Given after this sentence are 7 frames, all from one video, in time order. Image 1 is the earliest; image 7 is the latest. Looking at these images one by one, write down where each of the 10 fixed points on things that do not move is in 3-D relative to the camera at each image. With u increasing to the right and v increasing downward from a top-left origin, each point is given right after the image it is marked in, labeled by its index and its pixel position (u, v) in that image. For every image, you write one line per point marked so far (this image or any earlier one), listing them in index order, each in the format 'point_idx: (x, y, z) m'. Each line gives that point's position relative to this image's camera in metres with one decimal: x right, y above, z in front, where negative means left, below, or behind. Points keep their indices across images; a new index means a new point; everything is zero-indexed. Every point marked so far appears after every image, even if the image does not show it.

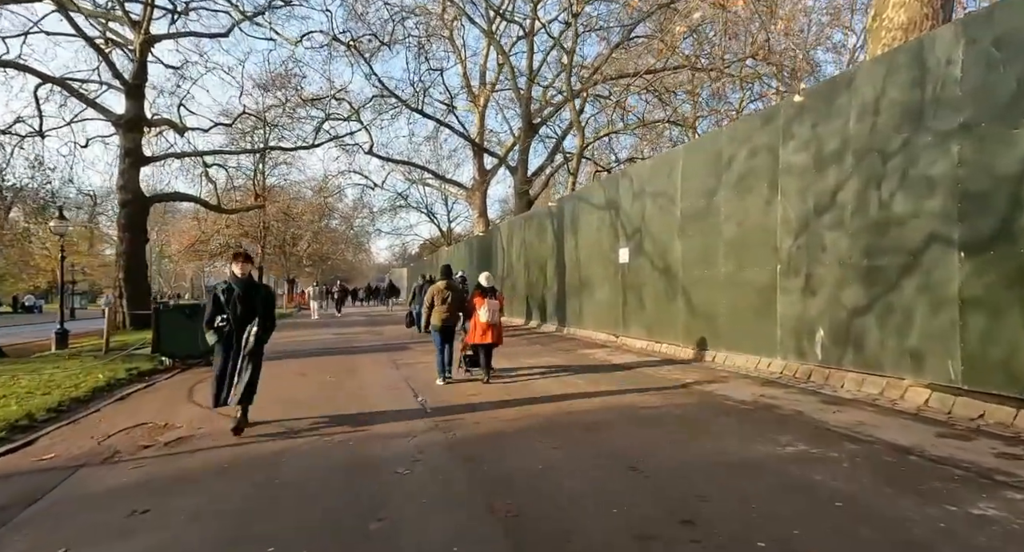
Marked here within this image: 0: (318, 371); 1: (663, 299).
0: (-3.6, -1.8, +13.0) m
1: (+2.8, -0.4, +12.9) m
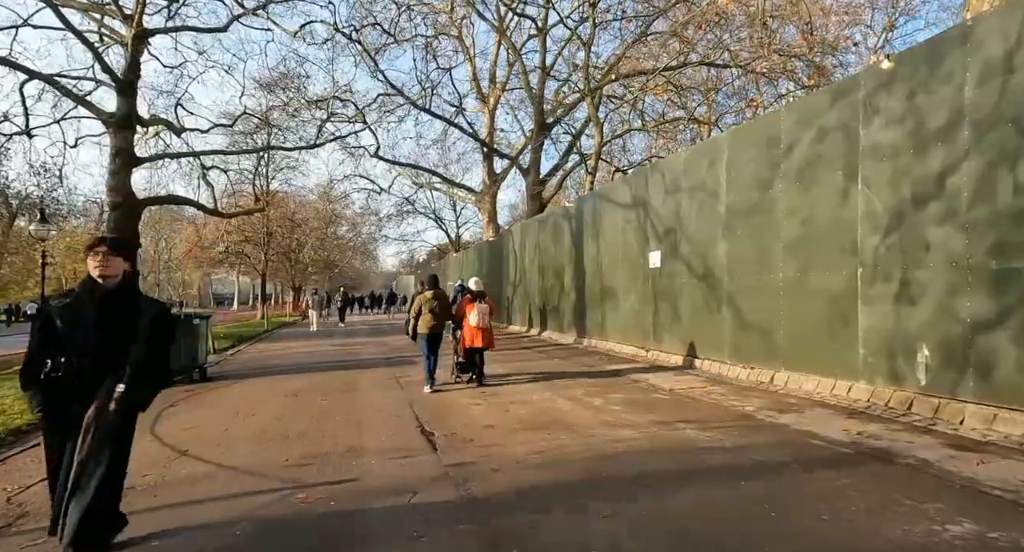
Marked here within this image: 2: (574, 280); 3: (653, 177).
0: (-3.3, -1.9, +11.5) m
1: (+3.1, -0.5, +11.3) m
2: (+1.7, -0.1, +19.2) m
3: (+2.8, +1.9, +13.4) m
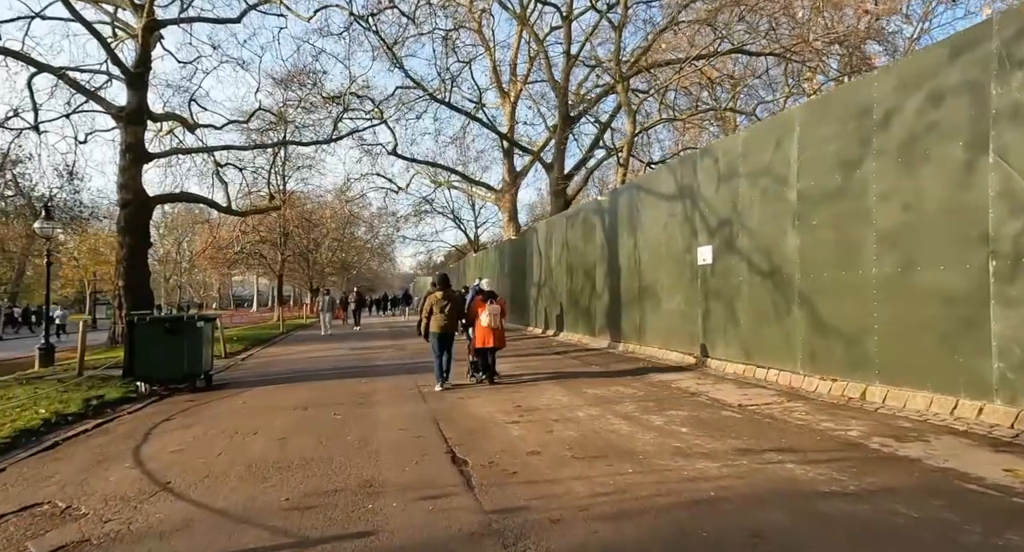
0: (-2.8, -1.9, +10.2) m
1: (+3.7, -0.5, +9.9) m
2: (+2.5, -0.1, +17.8) m
3: (+3.3, +2.0, +12.0) m
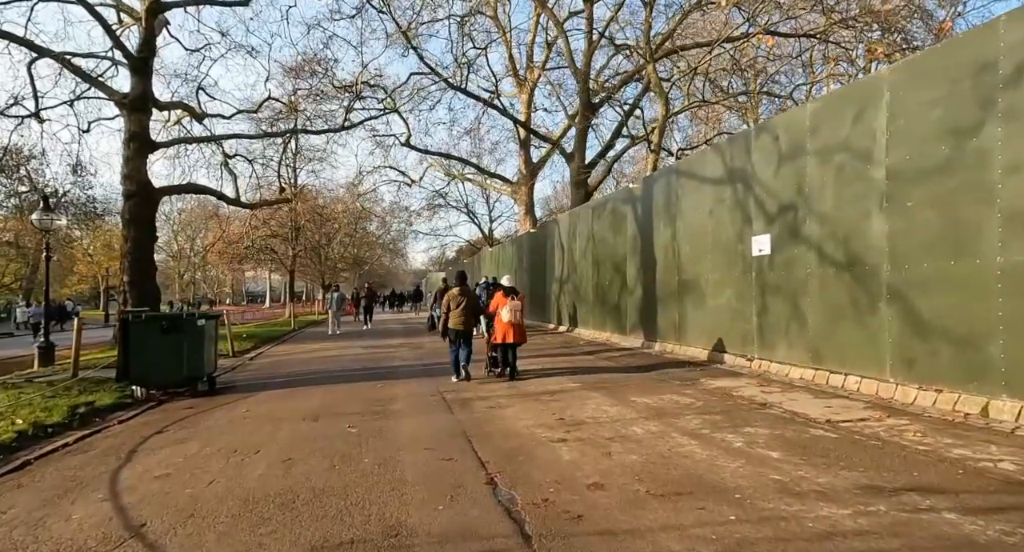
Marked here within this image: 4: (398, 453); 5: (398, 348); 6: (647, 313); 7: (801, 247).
0: (-2.3, -1.8, +9.1) m
1: (+4.1, -0.4, +8.6) m
2: (+3.1, +0.1, +16.5) m
3: (+3.9, +2.1, +10.7) m
4: (-1.1, -1.7, +6.5) m
5: (-3.1, -2.0, +19.0) m
6: (+3.1, -0.9, +16.0) m
7: (+4.0, +0.4, +9.6) m
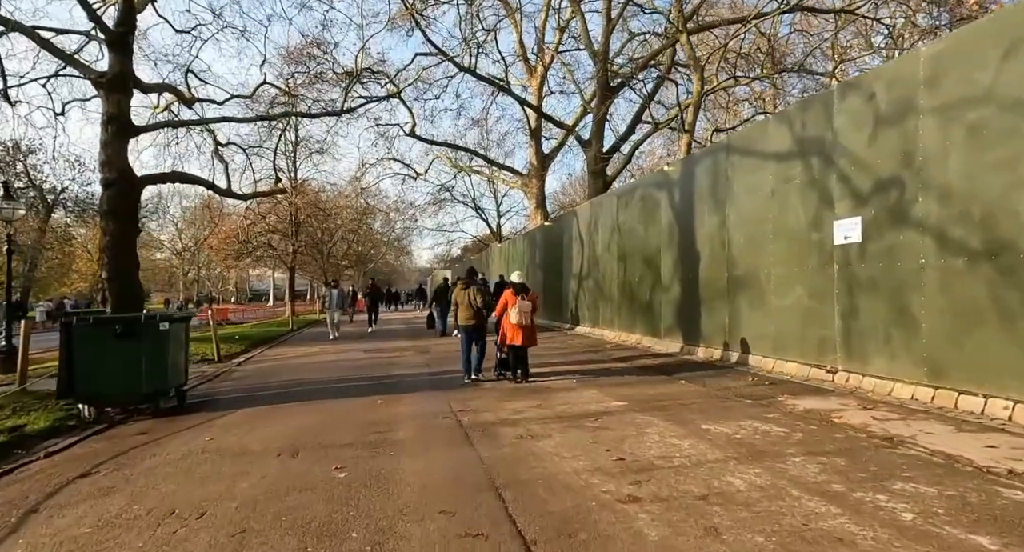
0: (-2.0, -1.7, +7.1) m
1: (+4.5, -0.3, +6.5) m
2: (+3.5, +0.2, +14.5) m
3: (+4.2, +2.2, +8.7) m
4: (-0.7, -1.6, +4.5) m
5: (-2.7, -1.9, +17.0) m
6: (+3.5, -0.8, +13.9) m
7: (+4.3, +0.5, +7.5) m
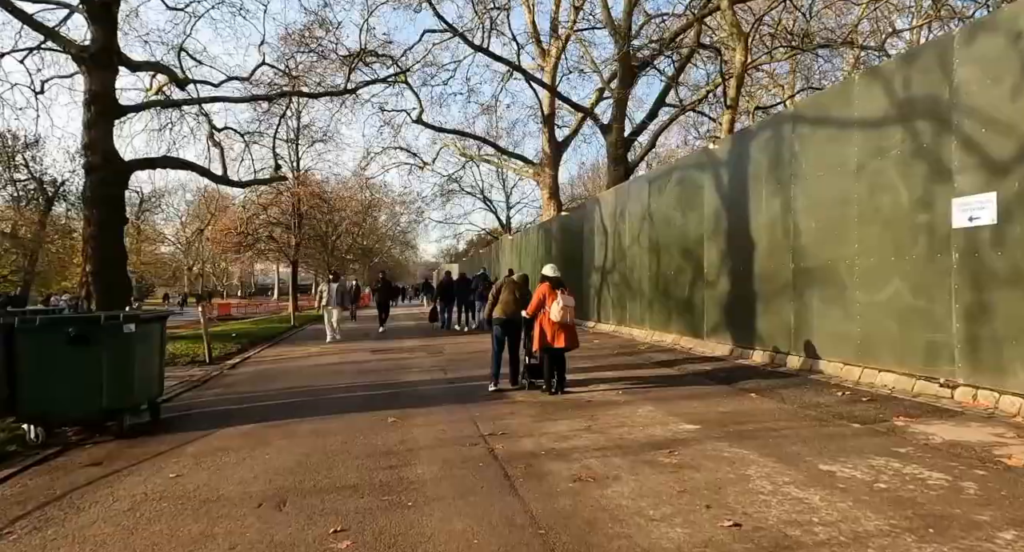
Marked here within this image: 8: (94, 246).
0: (-1.5, -1.6, +5.4) m
1: (+4.9, -0.2, +4.8) m
2: (+4.0, +0.3, +12.7) m
3: (+4.7, +2.3, +6.9) m
4: (-0.3, -1.5, +2.8) m
5: (-2.2, -1.7, +15.4) m
6: (+4.0, -0.6, +12.2) m
7: (+4.8, +0.6, +5.8) m
8: (-10.9, +0.8, +17.9) m
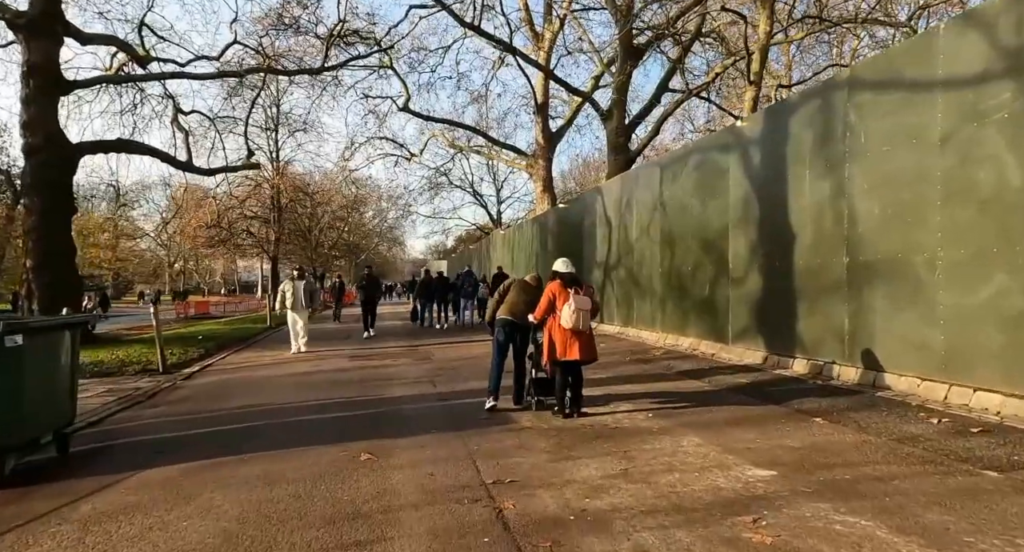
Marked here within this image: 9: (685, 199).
0: (-1.4, -1.6, +3.6) m
1: (+5.0, -0.2, +3.1) m
2: (+4.0, +0.4, +11.0) m
3: (+4.7, +2.3, +5.2) m
4: (-0.2, -1.5, +1.0) m
5: (-2.3, -1.7, +13.5) m
6: (+4.0, -0.6, +10.5) m
7: (+4.9, +0.6, +4.1) m
8: (-11.0, +0.9, +15.9) m
9: (+3.4, +1.6, +13.9) m
